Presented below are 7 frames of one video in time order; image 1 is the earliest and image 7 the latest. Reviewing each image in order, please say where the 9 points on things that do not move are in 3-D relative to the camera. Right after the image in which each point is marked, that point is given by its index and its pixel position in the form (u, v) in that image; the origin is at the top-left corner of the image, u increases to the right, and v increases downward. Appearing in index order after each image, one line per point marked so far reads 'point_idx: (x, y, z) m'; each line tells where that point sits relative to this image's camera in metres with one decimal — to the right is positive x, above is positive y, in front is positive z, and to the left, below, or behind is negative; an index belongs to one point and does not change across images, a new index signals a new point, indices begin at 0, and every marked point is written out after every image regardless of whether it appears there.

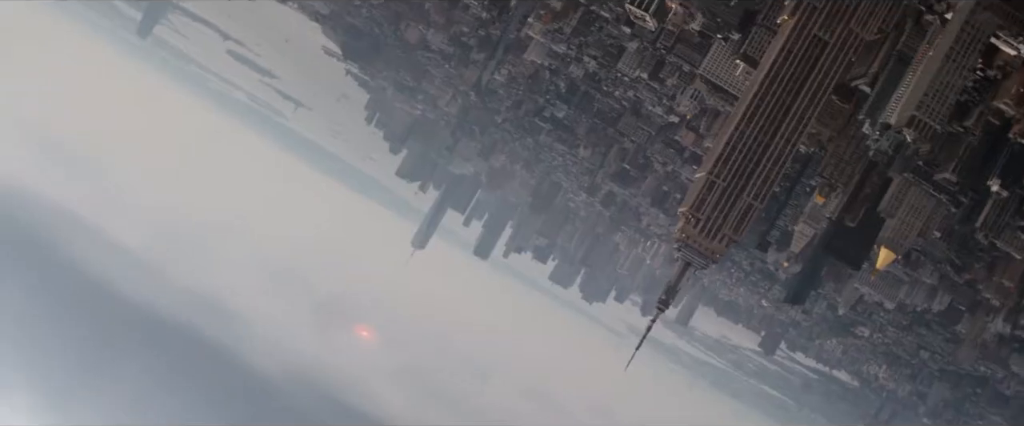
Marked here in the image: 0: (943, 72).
0: (+6.6, +2.2, +20.1) m
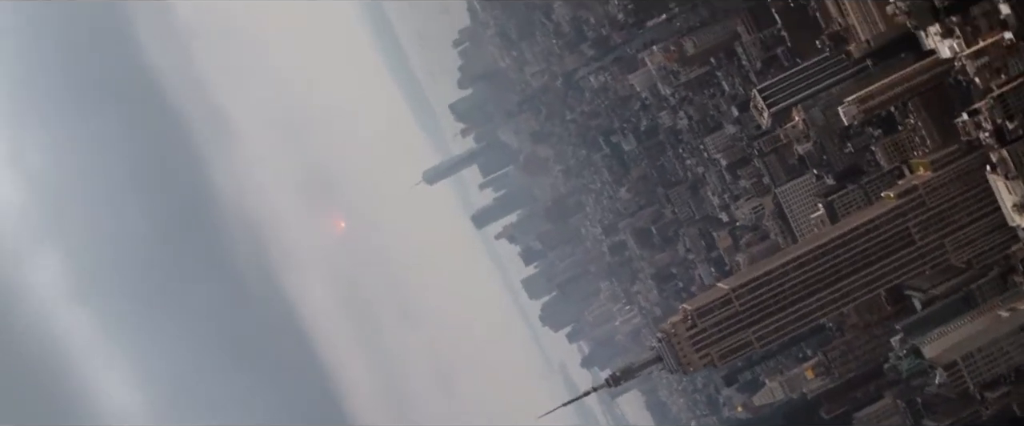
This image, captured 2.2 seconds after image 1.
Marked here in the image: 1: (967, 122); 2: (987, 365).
0: (+7.0, -1.8, +18.7) m
1: (+6.4, +1.3, +18.7) m
2: (+6.8, -2.2, +19.1) m
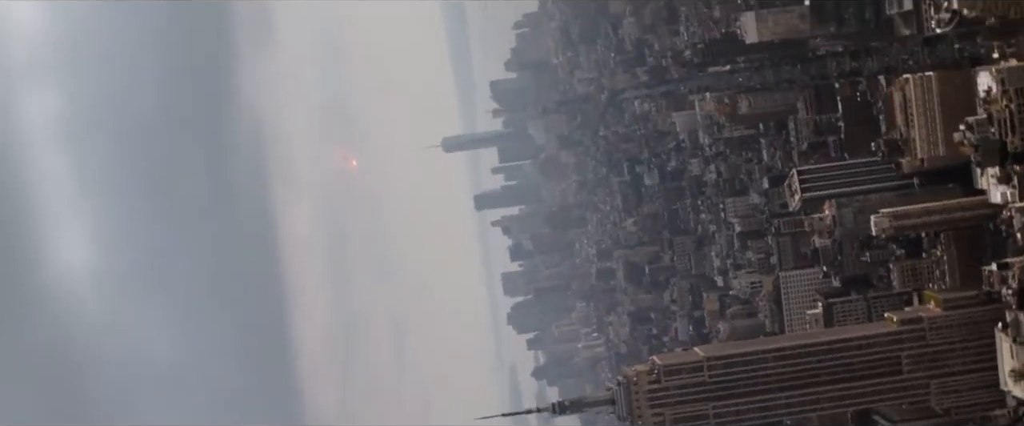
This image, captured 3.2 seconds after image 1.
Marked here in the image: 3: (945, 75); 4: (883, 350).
0: (+6.1, -3.9, +18.0) m
1: (+6.6, -0.8, +18.0) m
2: (+5.8, -4.2, +18.4) m
3: (+6.3, +2.0, +19.3) m
4: (+5.5, -2.1, +19.8) m
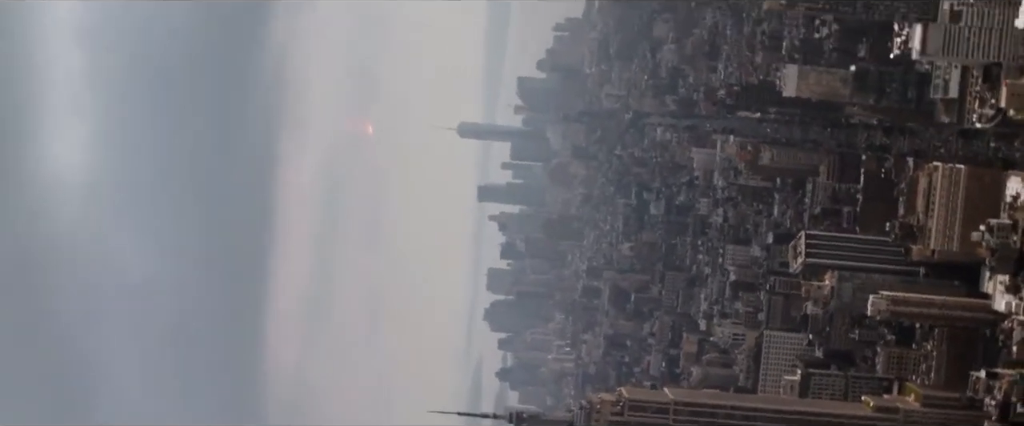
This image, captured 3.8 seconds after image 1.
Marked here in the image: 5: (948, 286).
0: (+5.1, -5.1, +17.5) m
1: (+6.2, -2.2, +17.5) m
2: (+4.8, -5.4, +17.9) m
3: (+6.6, +0.6, +18.9) m
4: (+5.0, -3.2, +19.3) m
5: (+6.6, -1.1, +19.9) m
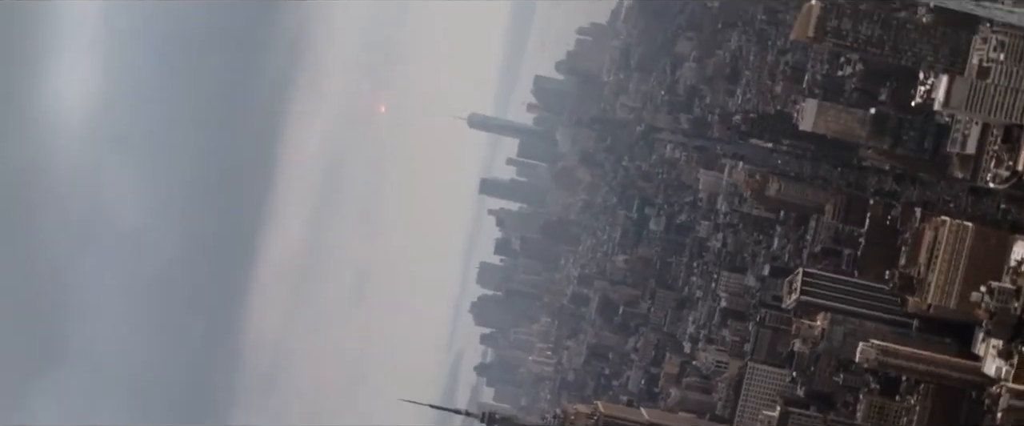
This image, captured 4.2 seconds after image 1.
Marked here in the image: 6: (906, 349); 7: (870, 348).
0: (+4.4, -5.8, +17.3) m
1: (+5.9, -3.0, +17.2) m
2: (+4.0, -5.9, +17.7) m
3: (+6.6, -0.2, +18.6) m
4: (+4.5, -3.8, +19.1) m
5: (+6.4, -1.9, +19.7) m
6: (+5.8, -2.0, +19.4) m
7: (+5.3, -2.0, +19.6) m
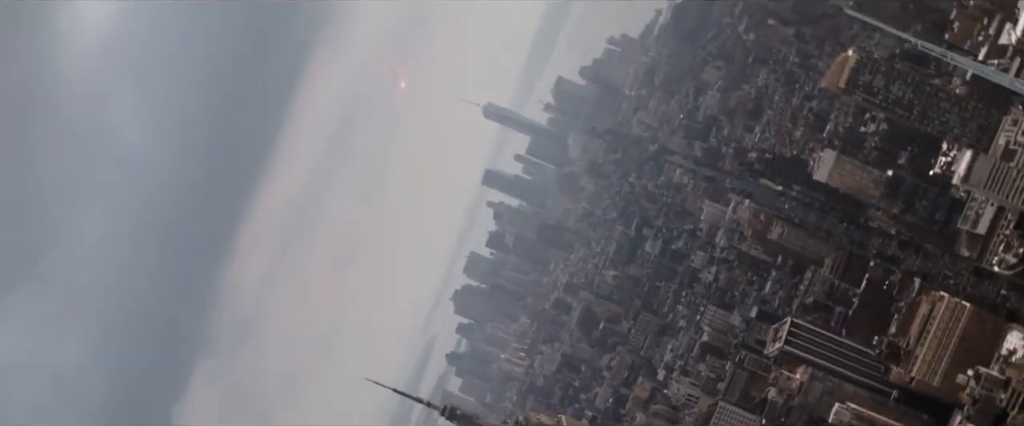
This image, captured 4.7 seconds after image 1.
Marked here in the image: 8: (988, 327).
0: (+3.3, -6.4, +16.9) m
1: (+5.2, -4.0, +16.9) m
2: (+2.9, -6.5, +17.3) m
3: (+6.5, -1.4, +18.2) m
4: (+3.7, -4.5, +18.7) m
5: (+5.9, -3.0, +19.3) m
6: (+5.3, -2.9, +19.0) m
7: (+4.8, -2.8, +19.2) m
8: (+6.5, -1.6, +18.1) m
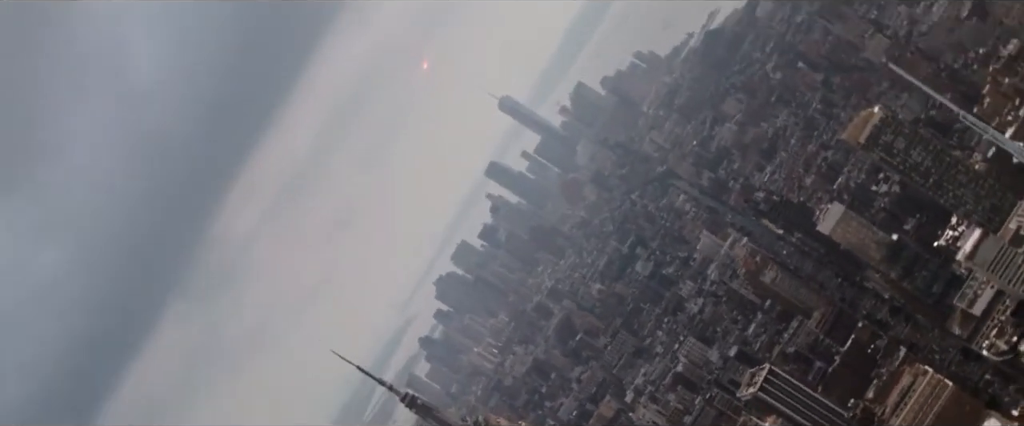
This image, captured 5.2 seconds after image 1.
0: (+2.1, -6.9, +16.6) m
1: (+4.4, -4.8, +16.5) m
2: (+1.7, -6.9, +17.0) m
3: (+6.1, -2.5, +17.9) m
4: (+2.8, -5.1, +18.3) m
5: (+5.2, -3.9, +19.0) m
6: (+4.7, -3.8, +18.7) m
7: (+4.2, -3.6, +18.8) m
8: (+6.1, -2.7, +17.8) m
